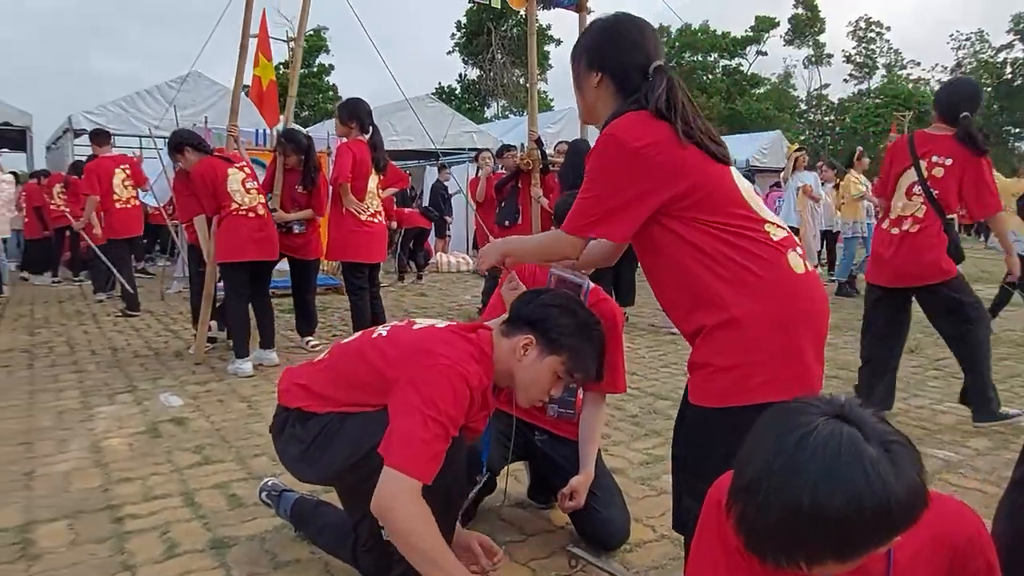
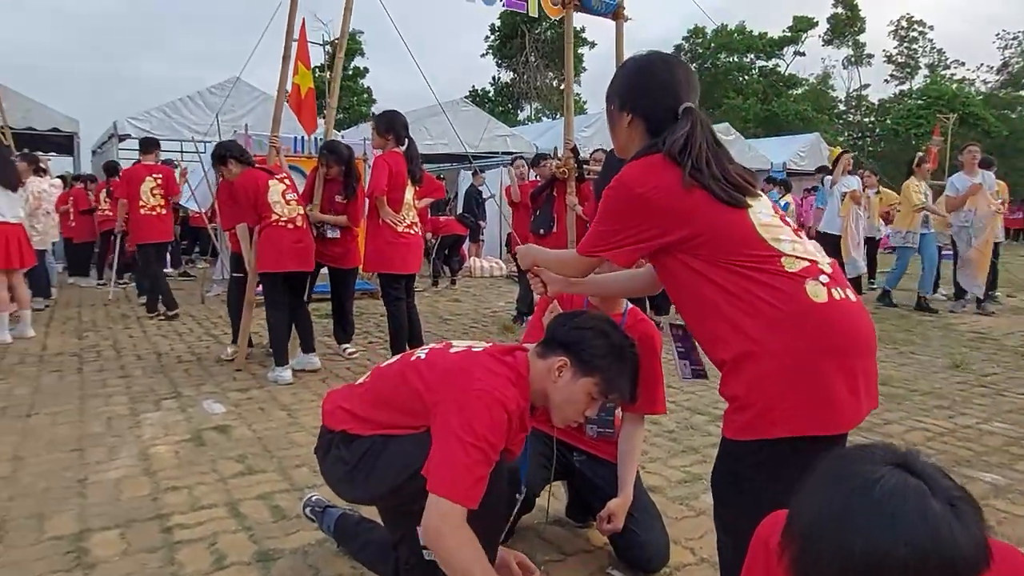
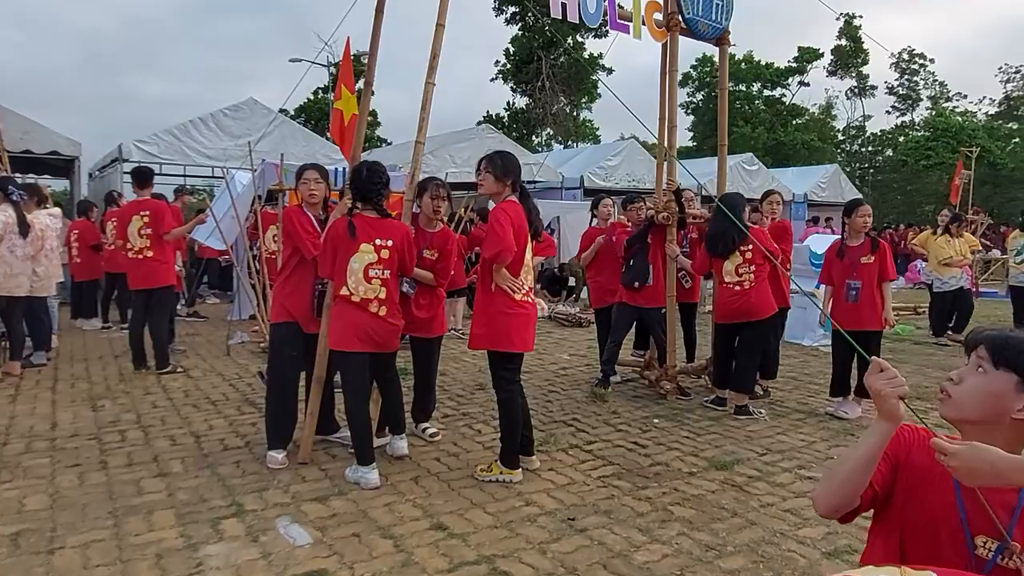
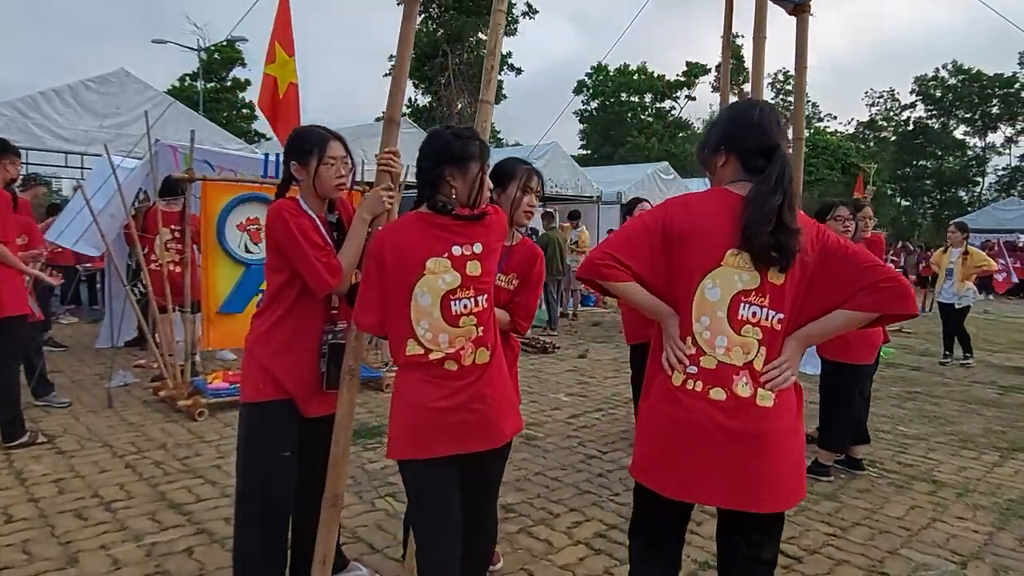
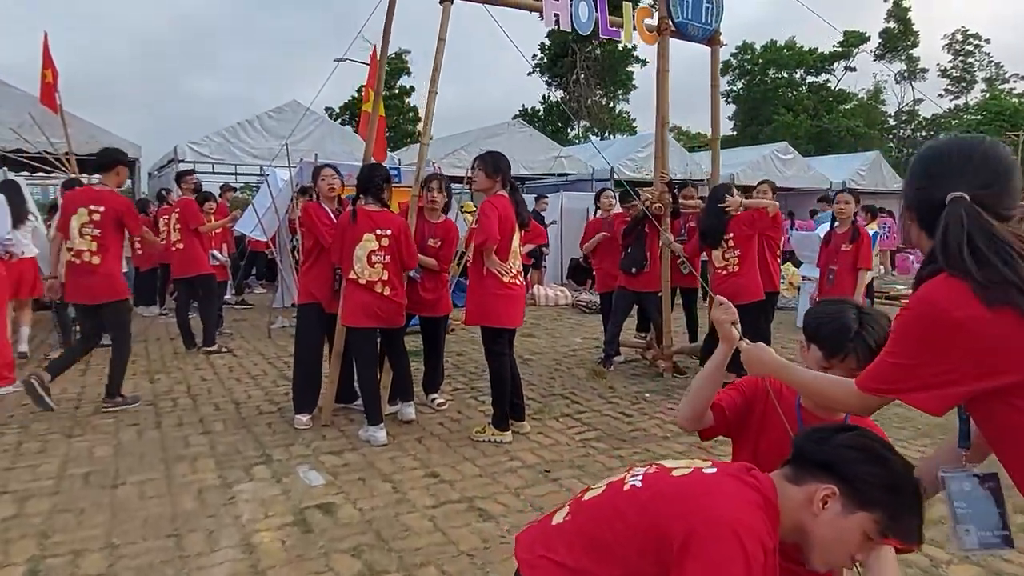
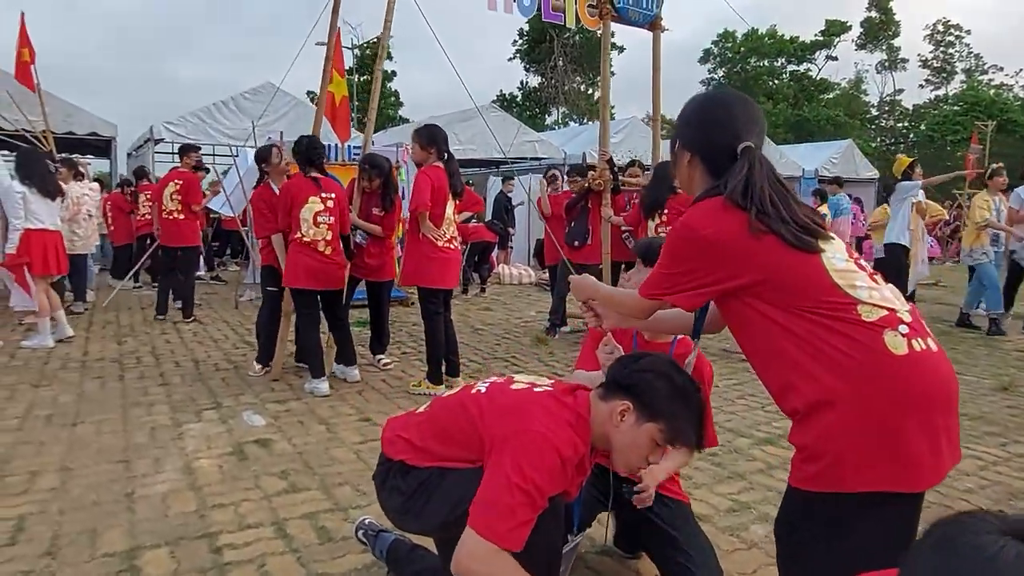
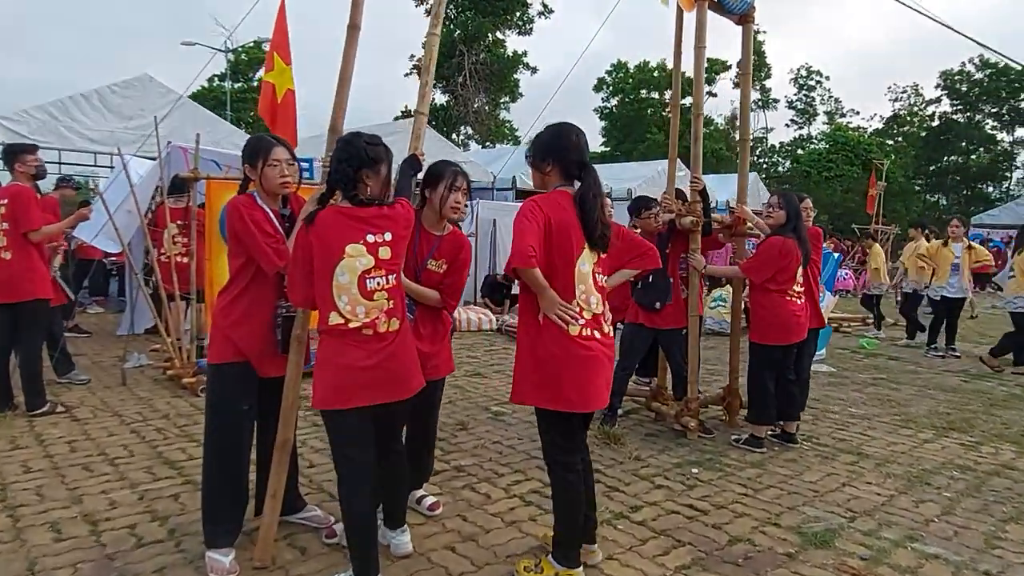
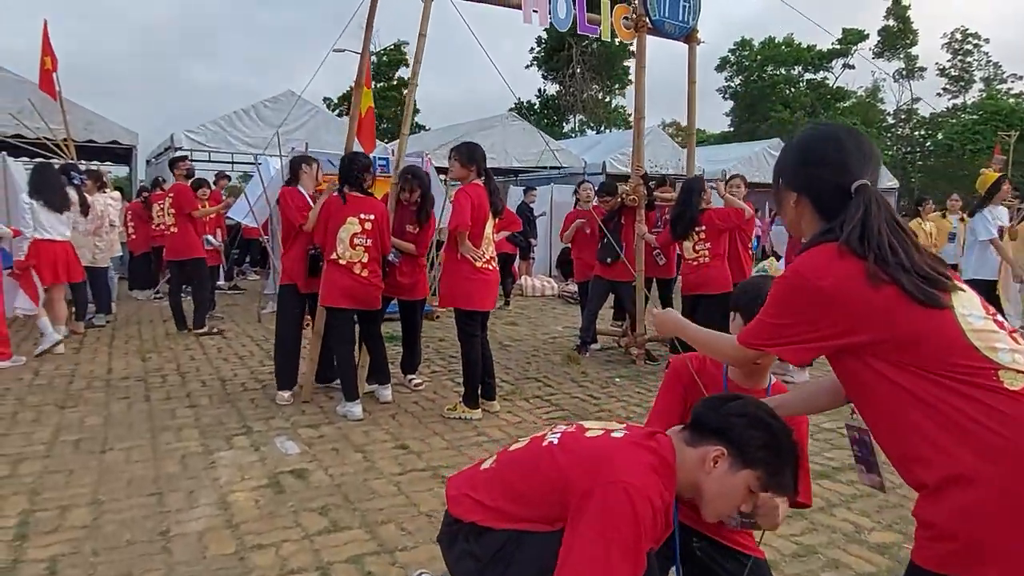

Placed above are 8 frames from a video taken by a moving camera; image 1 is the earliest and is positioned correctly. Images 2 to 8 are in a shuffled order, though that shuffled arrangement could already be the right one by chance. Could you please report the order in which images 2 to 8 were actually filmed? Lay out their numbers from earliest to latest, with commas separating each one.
2, 6, 8, 5, 3, 7, 4
